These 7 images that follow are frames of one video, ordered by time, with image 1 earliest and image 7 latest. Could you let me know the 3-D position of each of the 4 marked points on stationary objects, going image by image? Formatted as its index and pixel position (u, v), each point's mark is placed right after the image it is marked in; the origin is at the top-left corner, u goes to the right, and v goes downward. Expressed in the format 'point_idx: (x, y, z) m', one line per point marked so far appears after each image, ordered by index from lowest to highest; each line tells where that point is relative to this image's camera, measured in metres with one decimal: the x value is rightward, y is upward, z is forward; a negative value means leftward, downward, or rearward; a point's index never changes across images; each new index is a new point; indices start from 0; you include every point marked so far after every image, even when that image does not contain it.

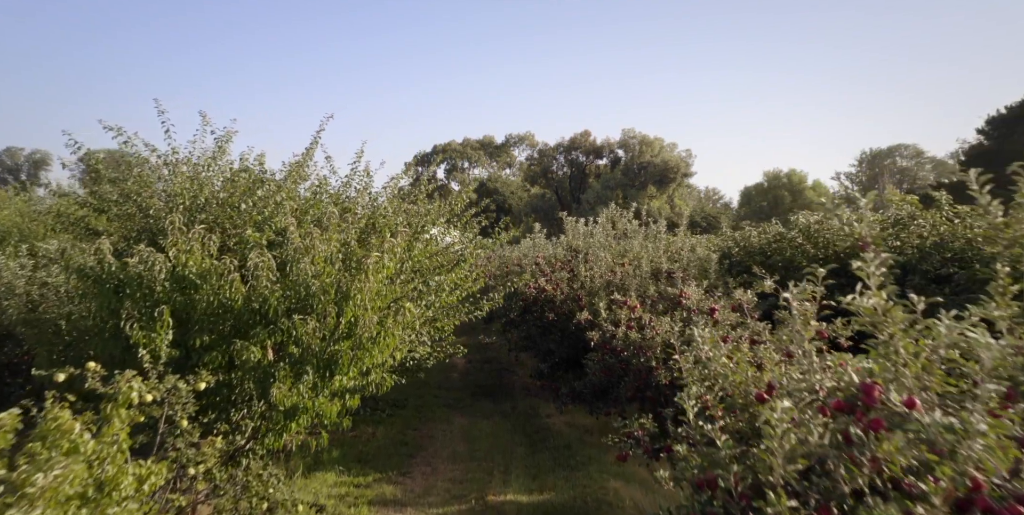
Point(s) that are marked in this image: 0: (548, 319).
0: (+0.4, -0.7, +6.0) m
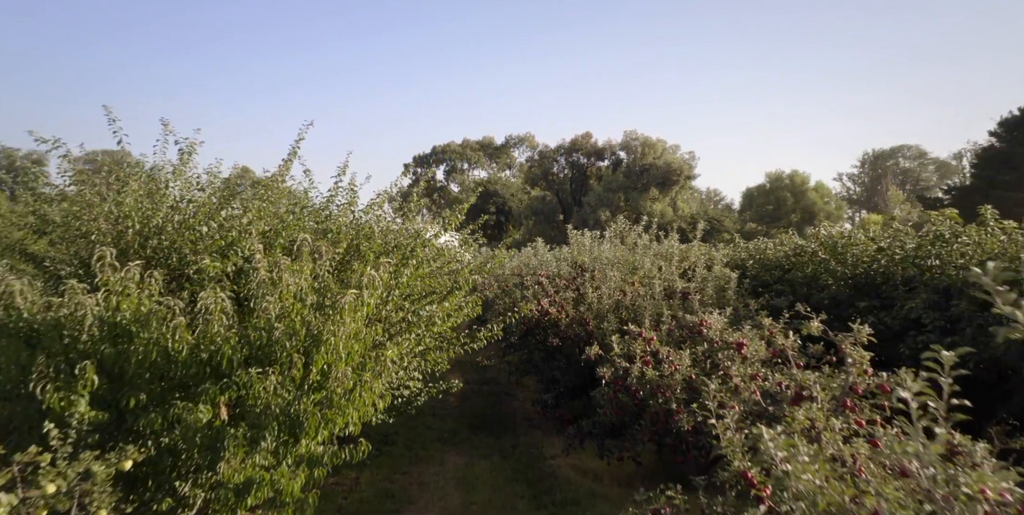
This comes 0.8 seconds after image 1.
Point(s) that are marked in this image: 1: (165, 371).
0: (+0.4, -0.8, +5.5) m
1: (-1.5, -0.5, +2.5) m
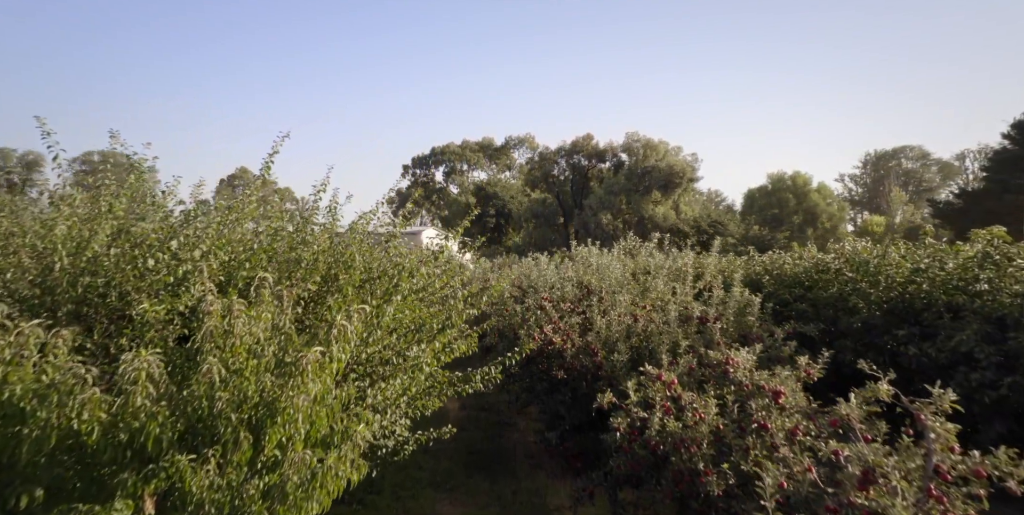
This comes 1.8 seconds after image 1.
0: (+0.4, -1.0, +4.9) m
1: (-1.5, -0.7, +2.0) m
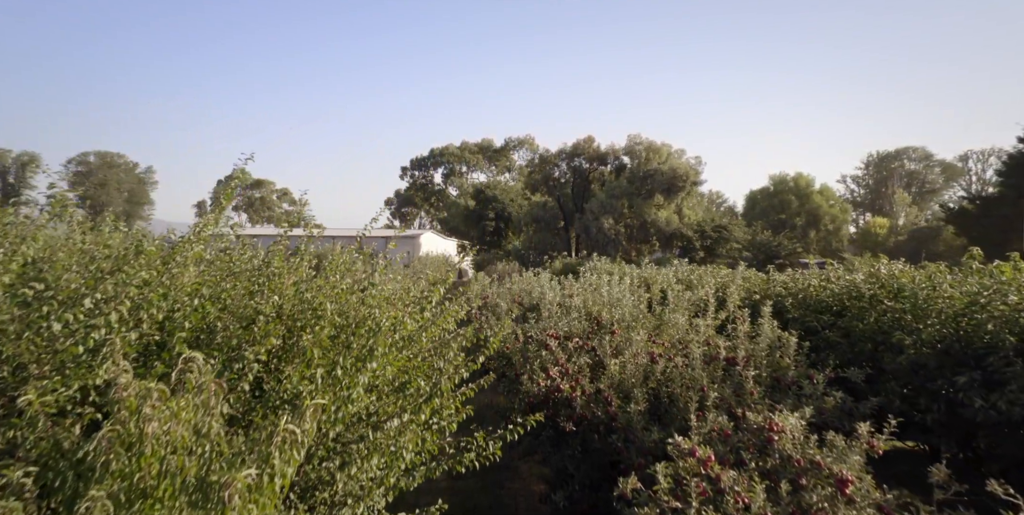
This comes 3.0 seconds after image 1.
0: (+0.4, -1.3, +4.3) m
1: (-1.5, -1.0, +1.4) m
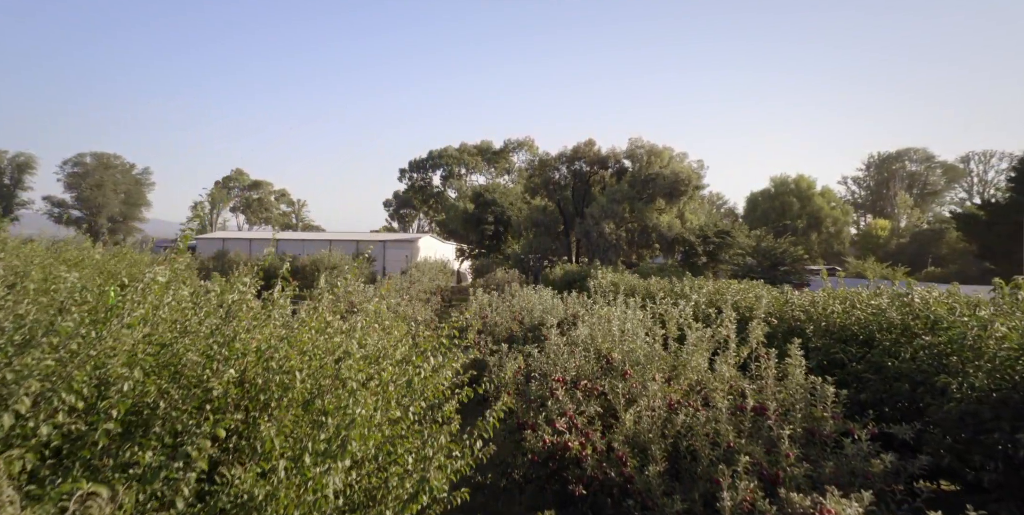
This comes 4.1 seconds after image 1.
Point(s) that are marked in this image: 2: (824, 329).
0: (+0.4, -1.6, +3.8) m
1: (-1.5, -1.2, +0.9) m
2: (+3.5, -0.8, +6.4) m
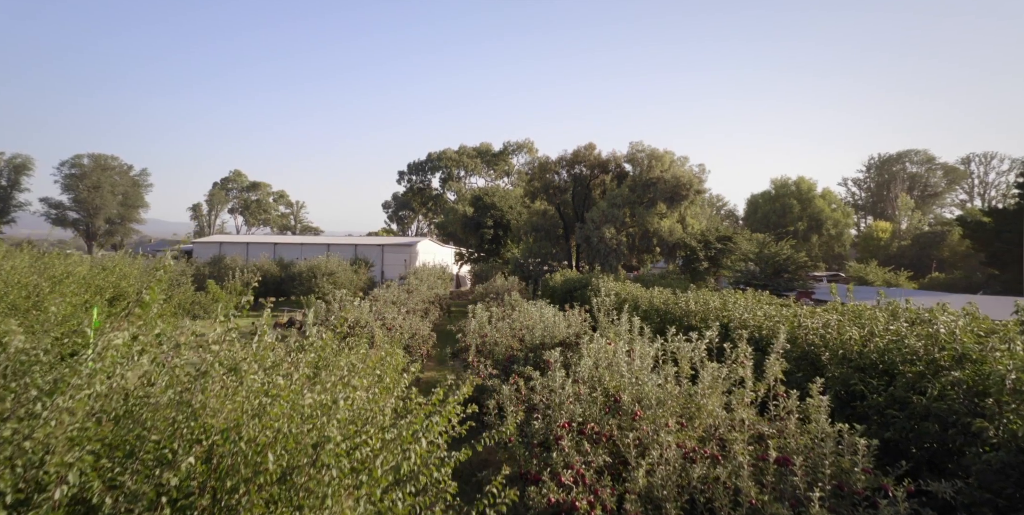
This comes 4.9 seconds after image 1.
0: (+0.4, -1.8, +3.5) m
1: (-1.5, -1.5, +0.5) m
2: (+3.5, -1.0, +6.0) m
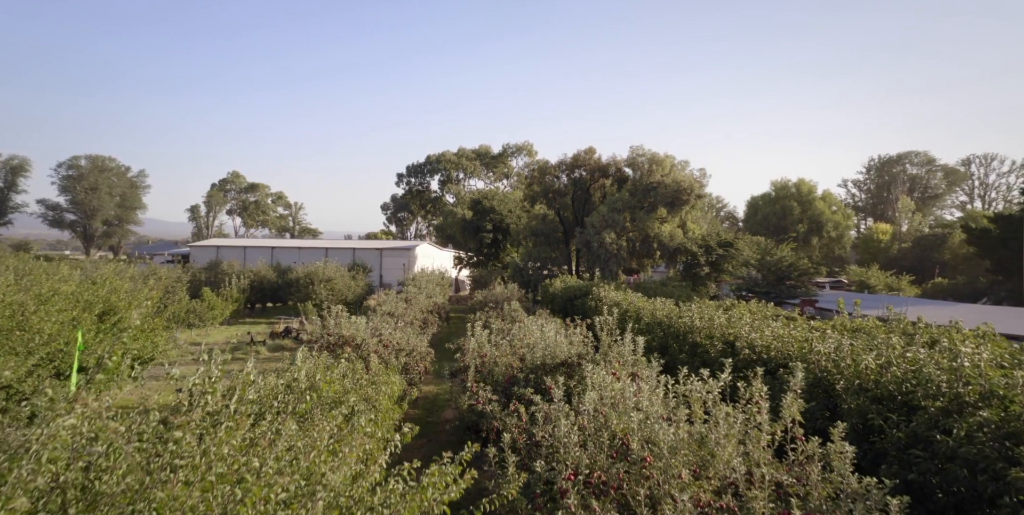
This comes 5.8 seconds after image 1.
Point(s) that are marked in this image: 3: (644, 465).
0: (+0.4, -2.1, +3.2) m
1: (-1.5, -1.7, +0.3) m
2: (+3.5, -1.3, +5.8) m
3: (+0.9, -1.4, +3.8) m
